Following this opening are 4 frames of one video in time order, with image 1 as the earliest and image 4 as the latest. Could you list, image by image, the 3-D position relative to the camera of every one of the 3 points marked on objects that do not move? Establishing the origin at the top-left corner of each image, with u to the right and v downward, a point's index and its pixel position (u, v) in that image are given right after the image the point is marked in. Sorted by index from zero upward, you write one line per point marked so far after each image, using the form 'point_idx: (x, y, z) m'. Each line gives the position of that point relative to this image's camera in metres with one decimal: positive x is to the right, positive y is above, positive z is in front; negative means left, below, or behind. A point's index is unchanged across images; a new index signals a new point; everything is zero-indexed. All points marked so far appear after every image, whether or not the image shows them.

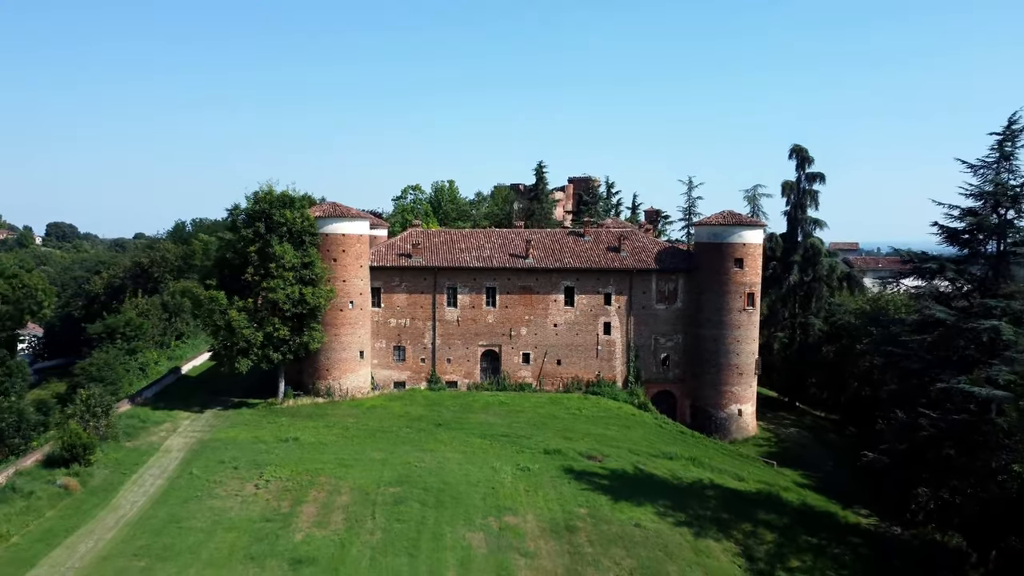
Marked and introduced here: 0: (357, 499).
0: (-4.7, -6.5, +19.5) m
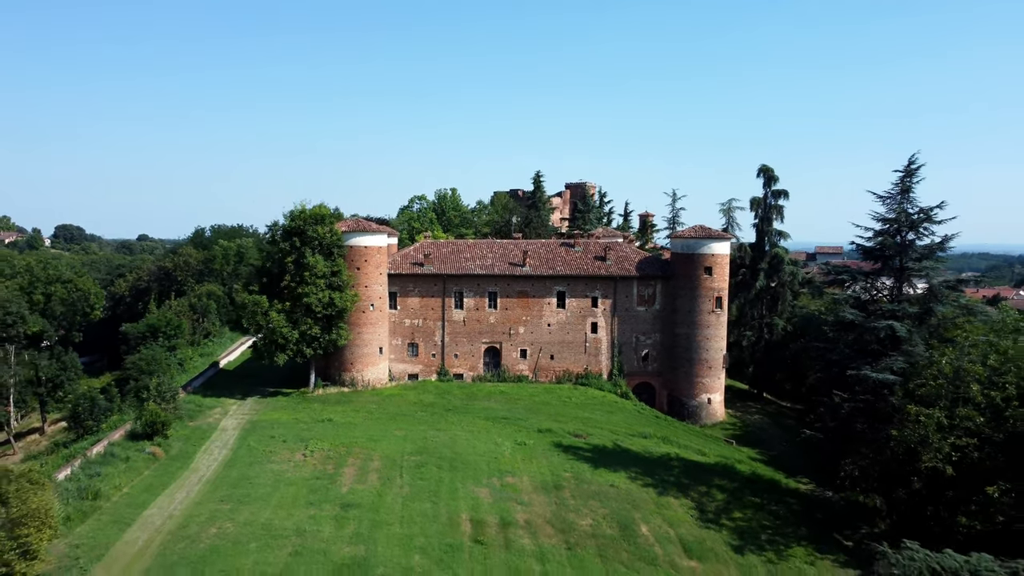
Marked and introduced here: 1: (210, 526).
0: (-4.8, -6.7, +24.2) m
1: (-8.9, -7.0, +18.8) m
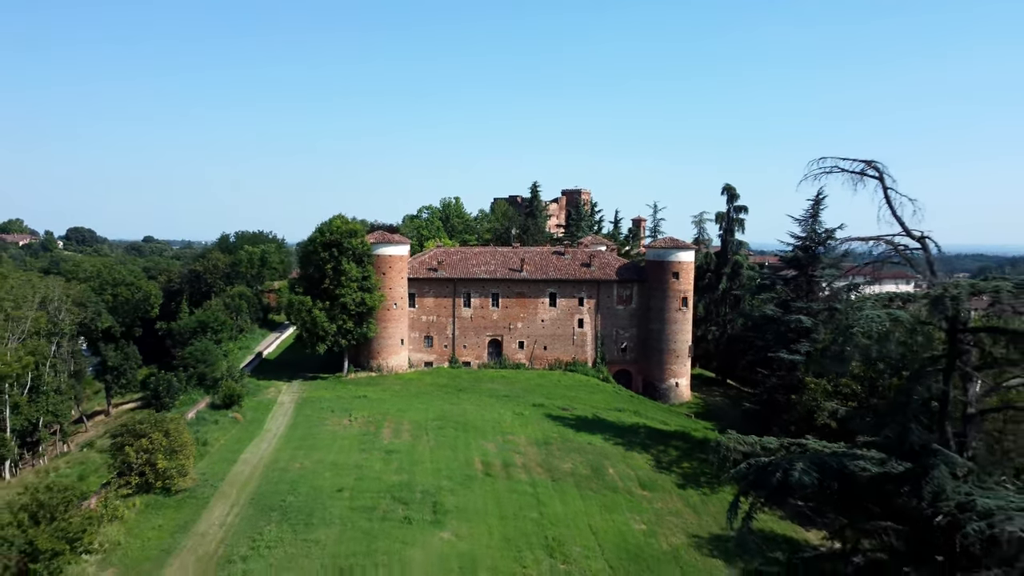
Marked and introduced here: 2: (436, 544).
0: (-4.8, -6.8, +31.3) m
1: (-8.9, -7.1, +25.8) m
2: (-2.3, -7.8, +19.5) m
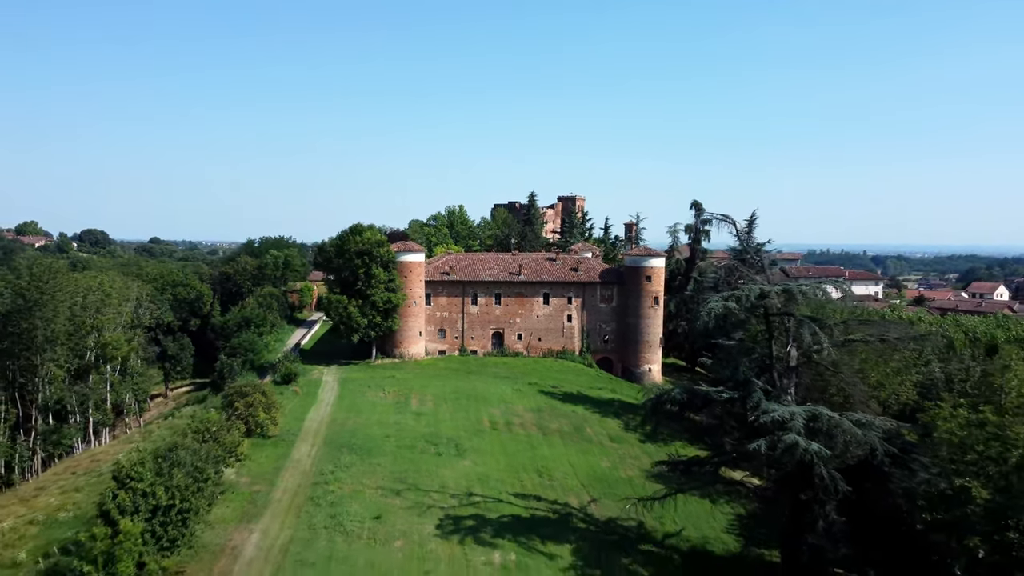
0: (-4.8, -6.9, +39.8) m
1: (-8.9, -7.2, +34.3) m
2: (-2.3, -7.9, +28.0) m
